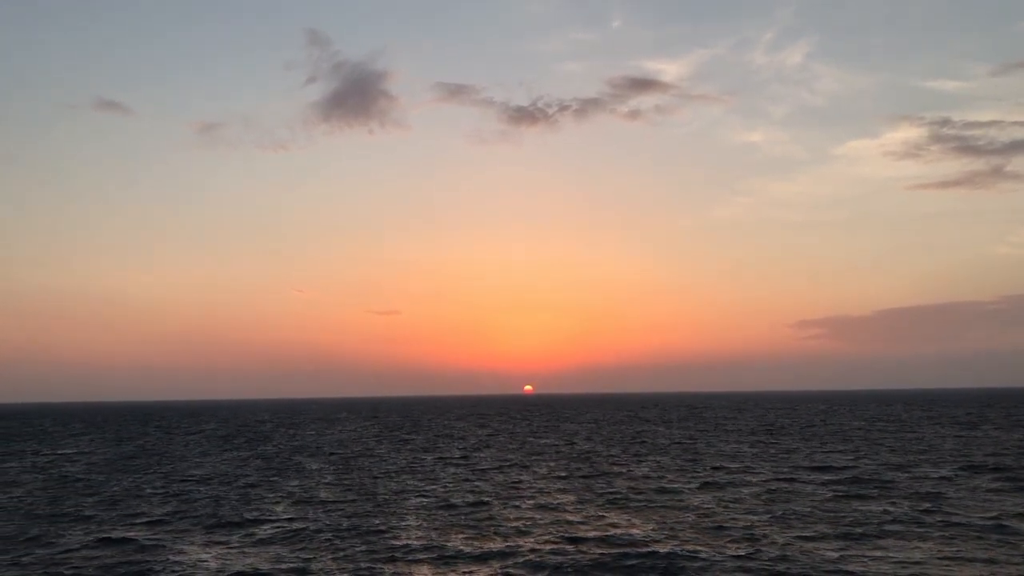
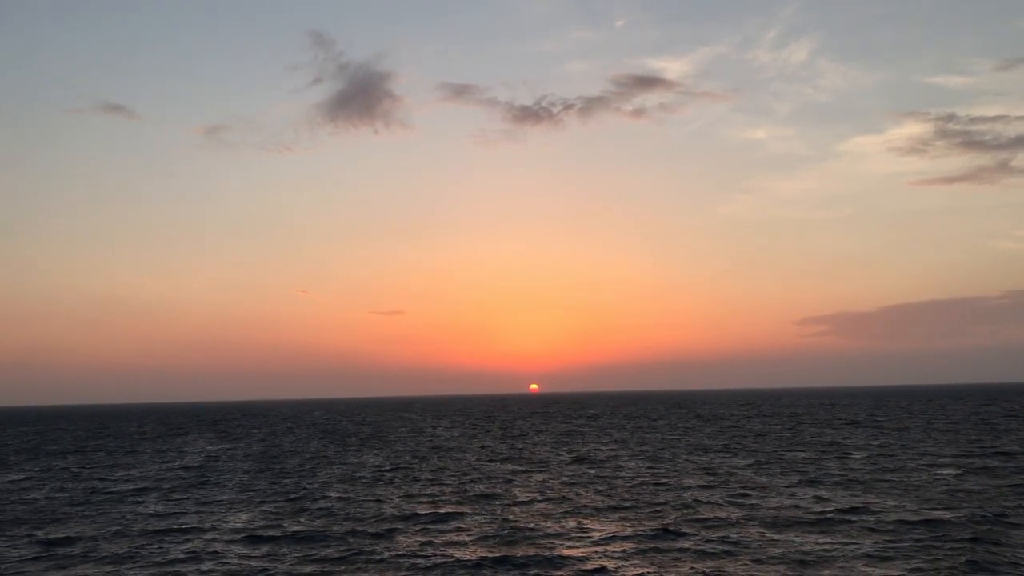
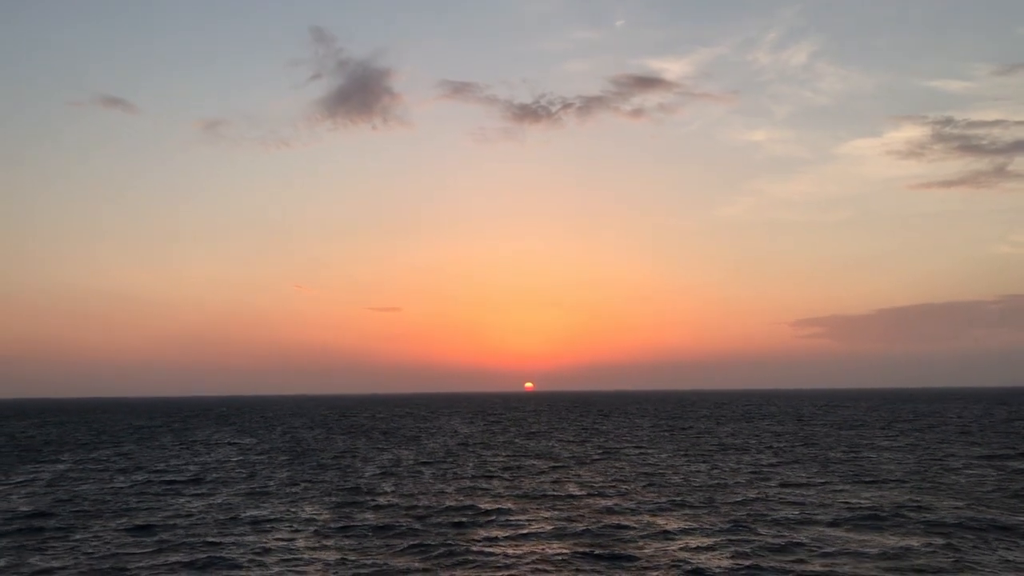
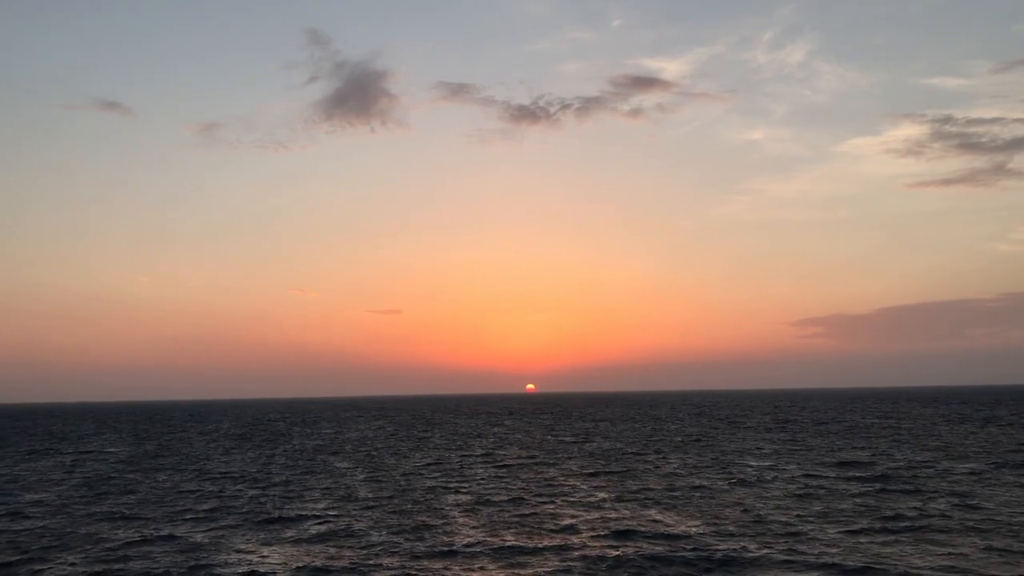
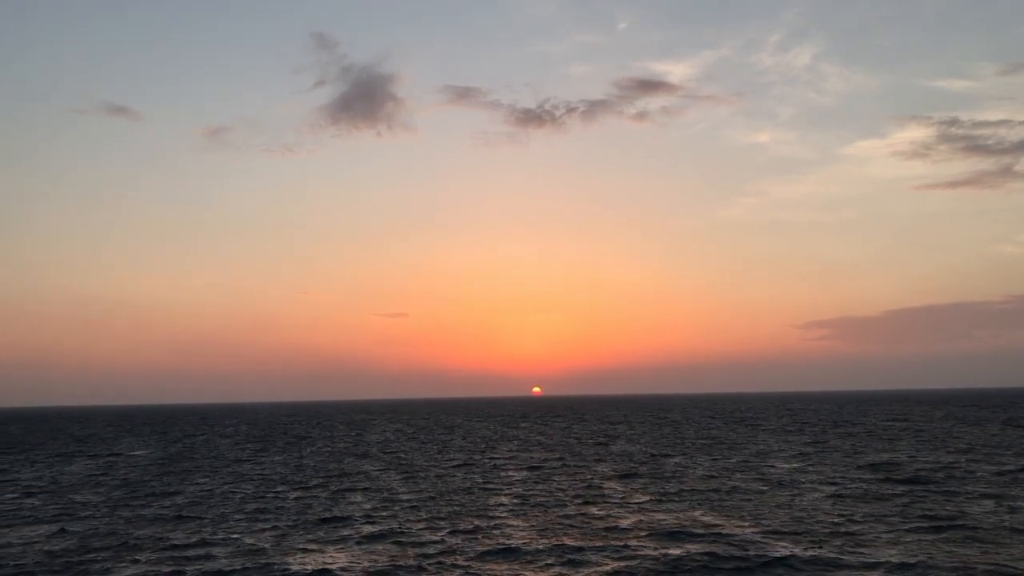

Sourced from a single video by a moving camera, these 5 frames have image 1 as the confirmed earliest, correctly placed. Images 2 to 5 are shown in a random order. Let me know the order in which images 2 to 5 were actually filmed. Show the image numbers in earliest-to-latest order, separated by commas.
4, 5, 2, 3
